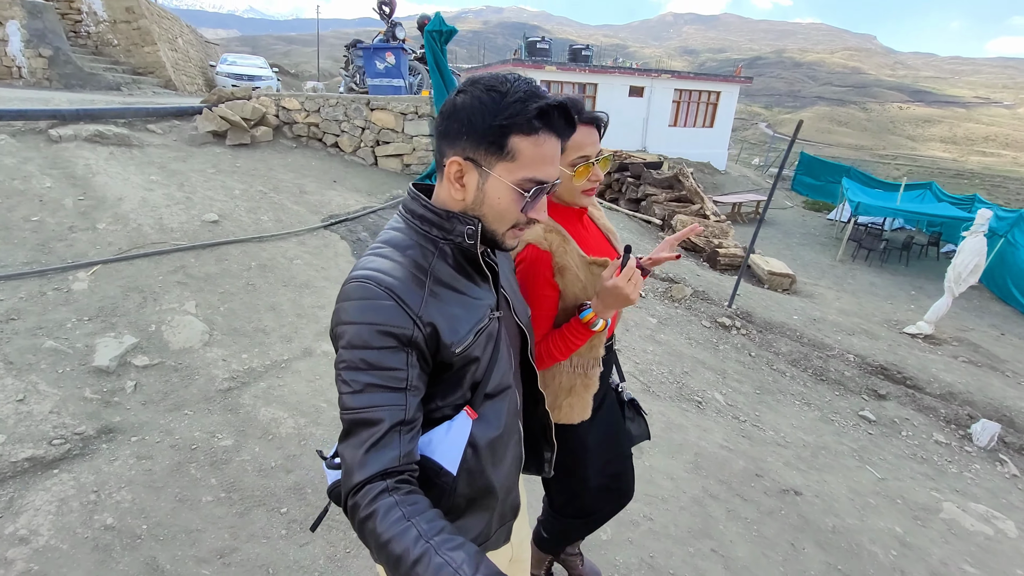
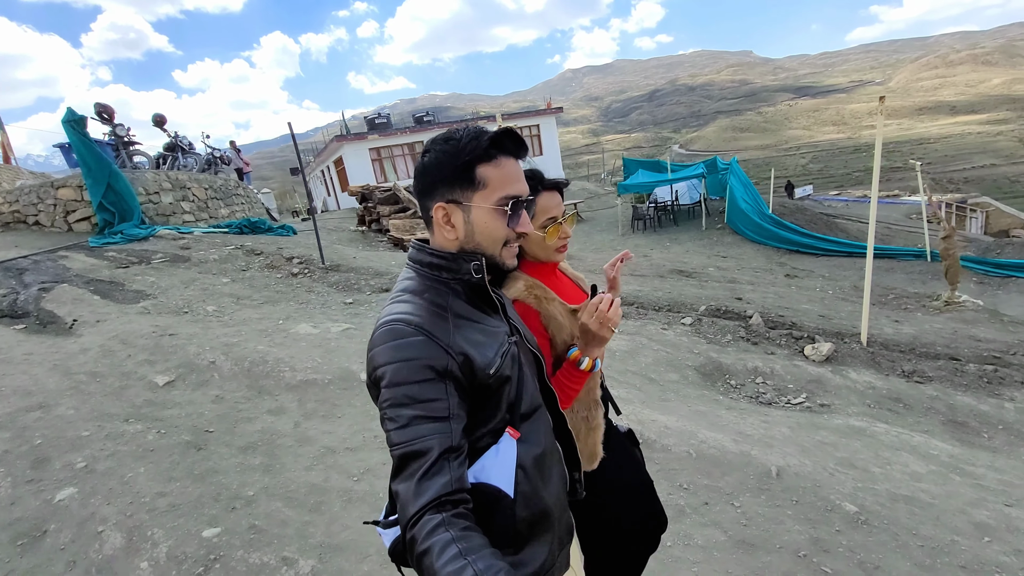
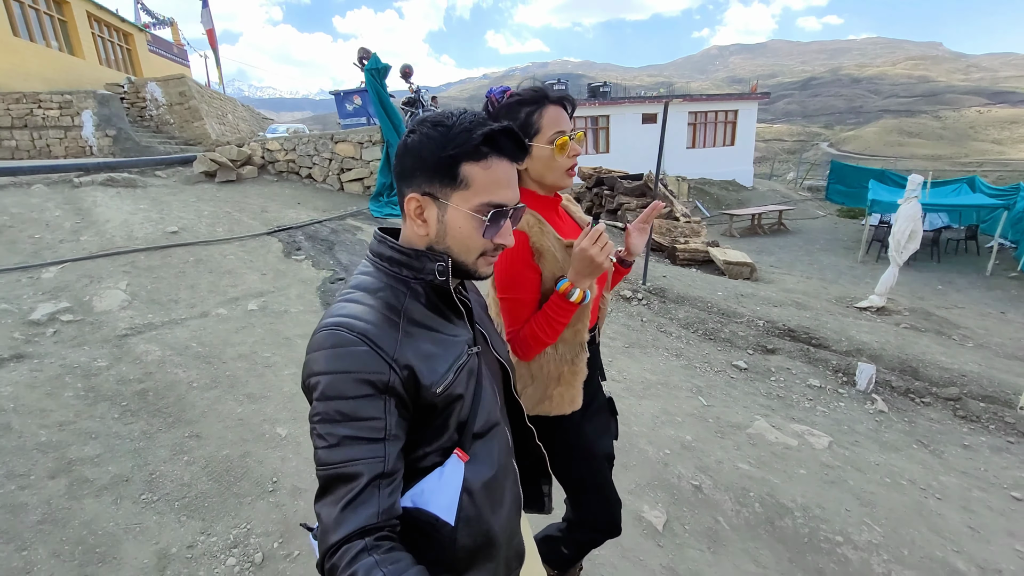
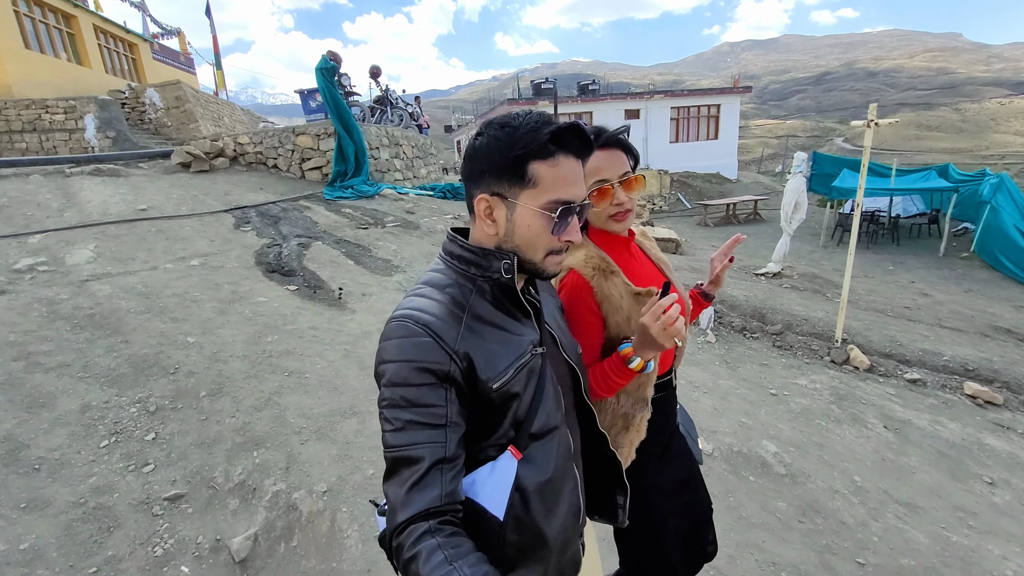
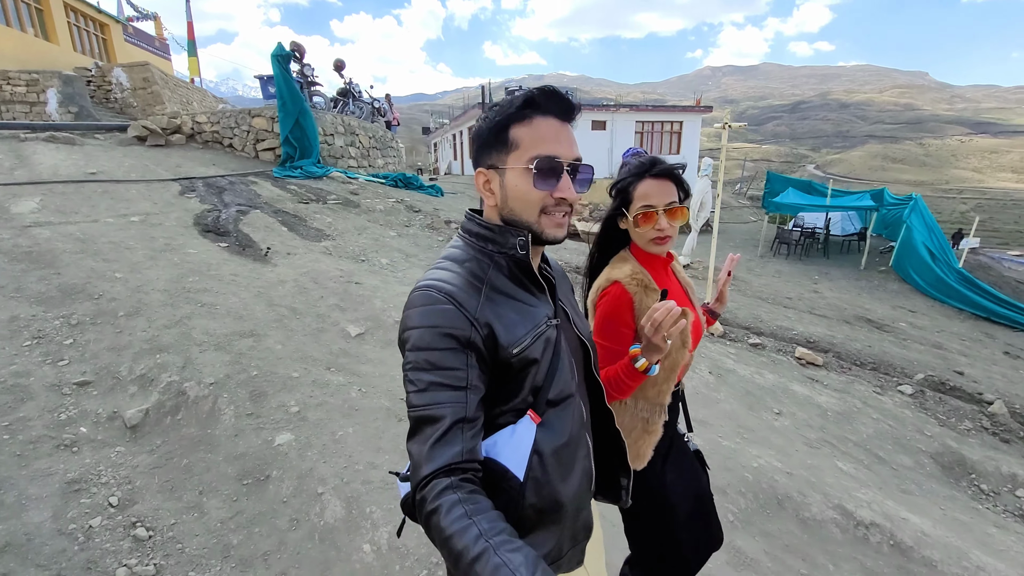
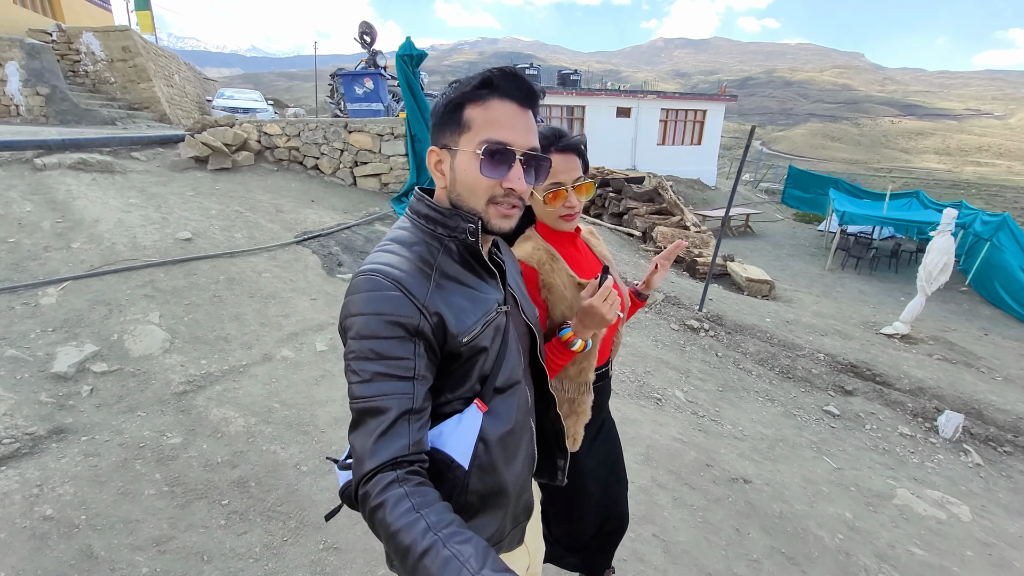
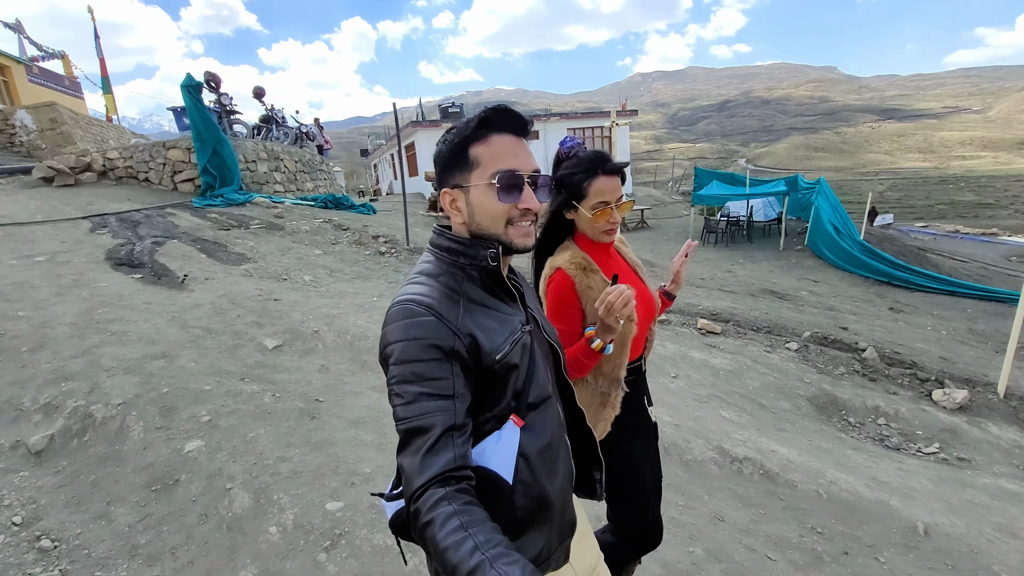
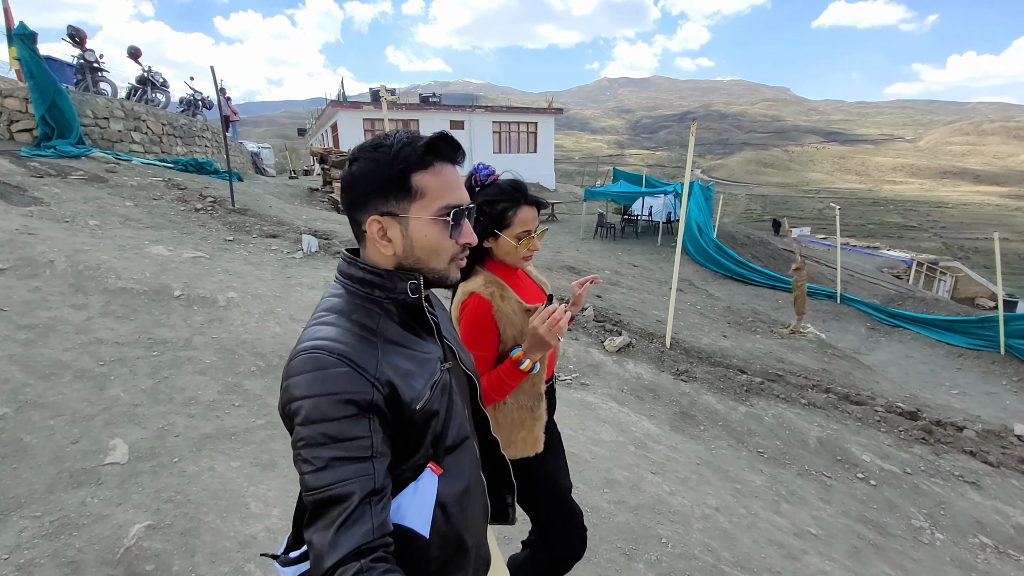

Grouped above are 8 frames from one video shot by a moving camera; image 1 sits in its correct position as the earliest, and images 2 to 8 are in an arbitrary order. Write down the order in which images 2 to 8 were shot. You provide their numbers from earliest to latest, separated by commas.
6, 3, 4, 5, 7, 2, 8
